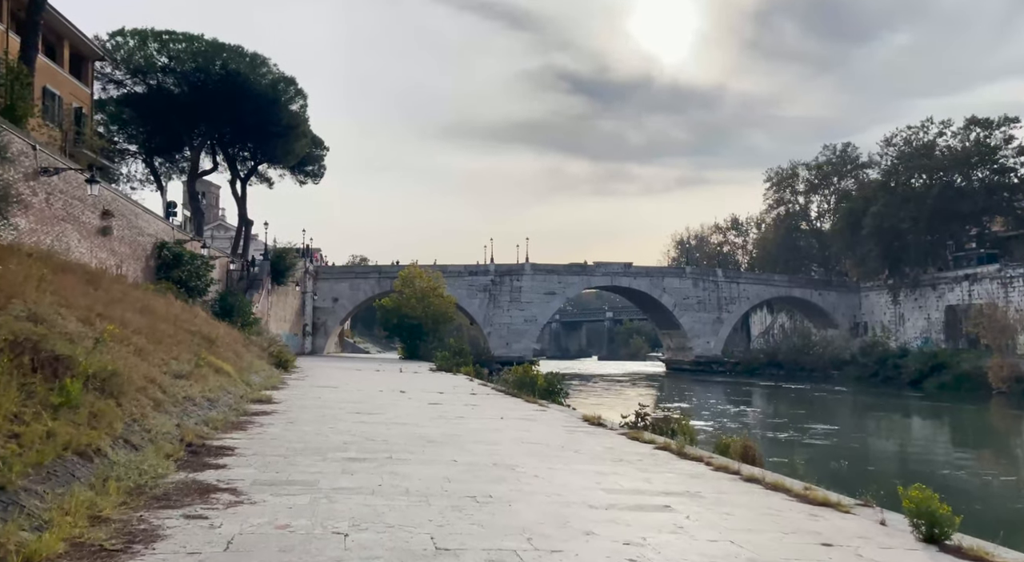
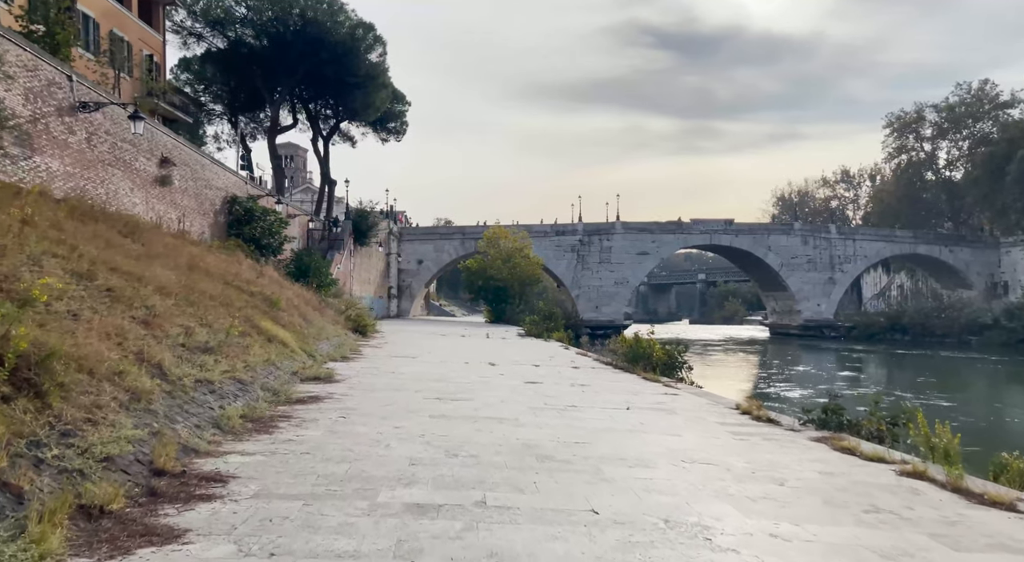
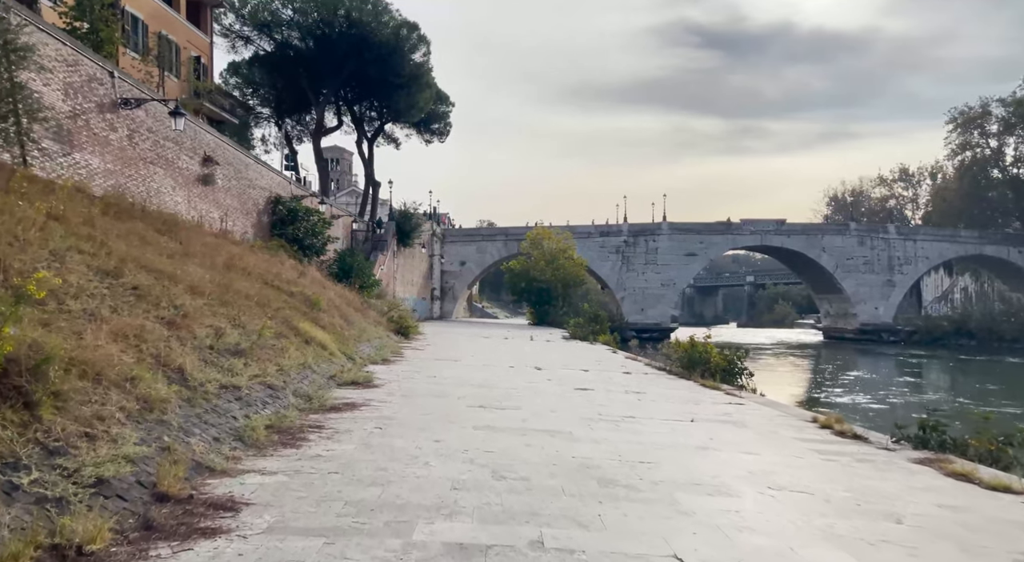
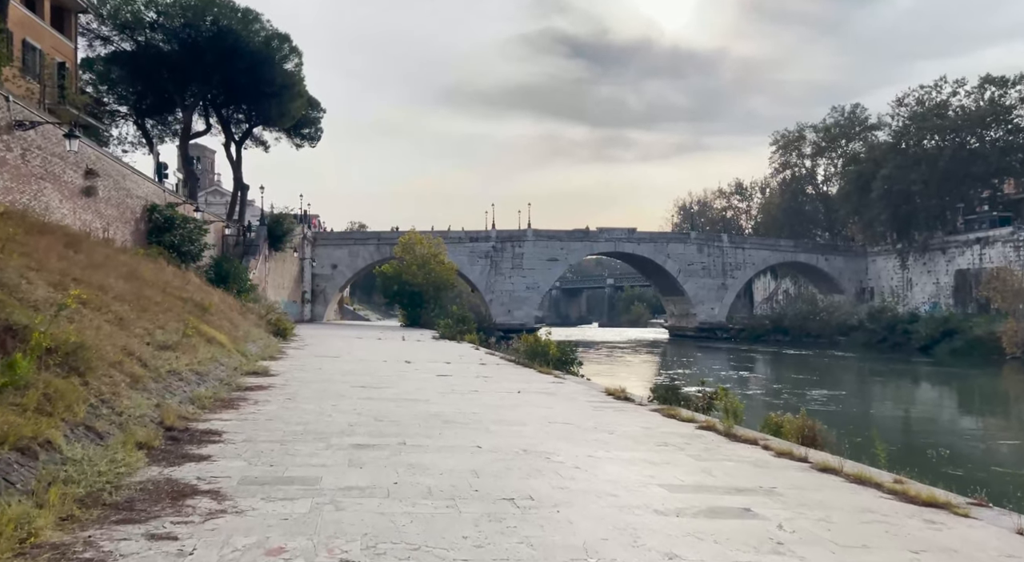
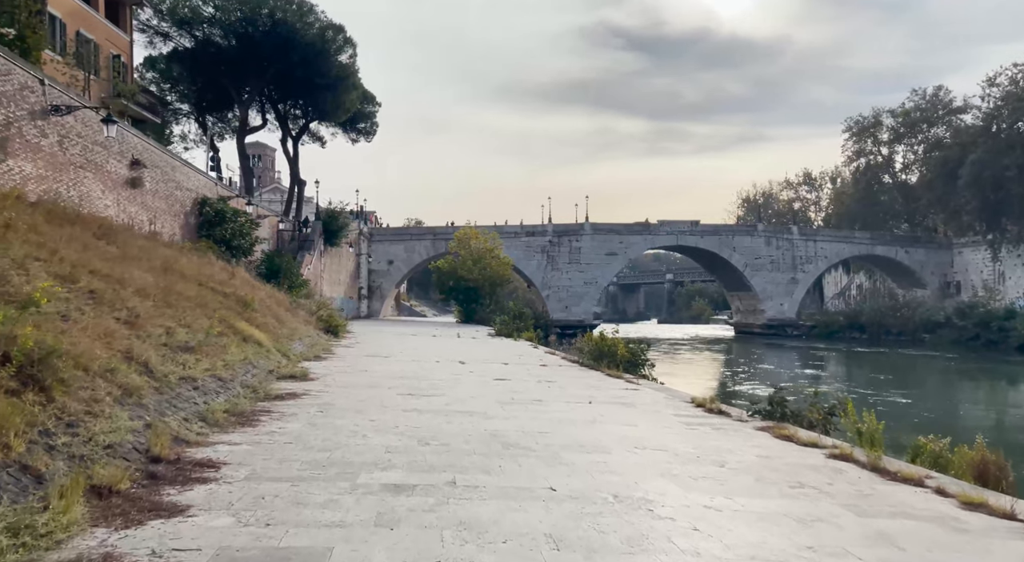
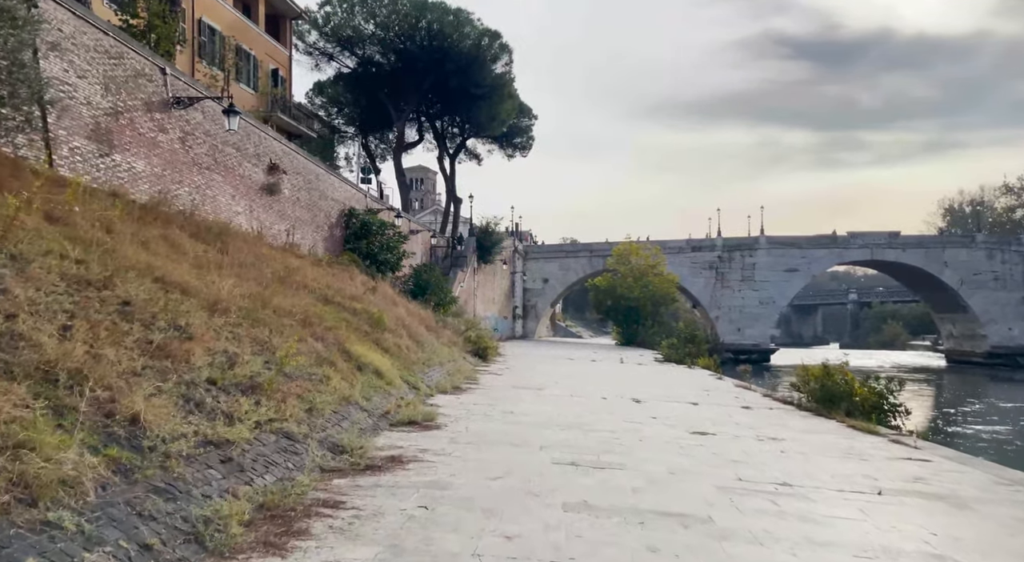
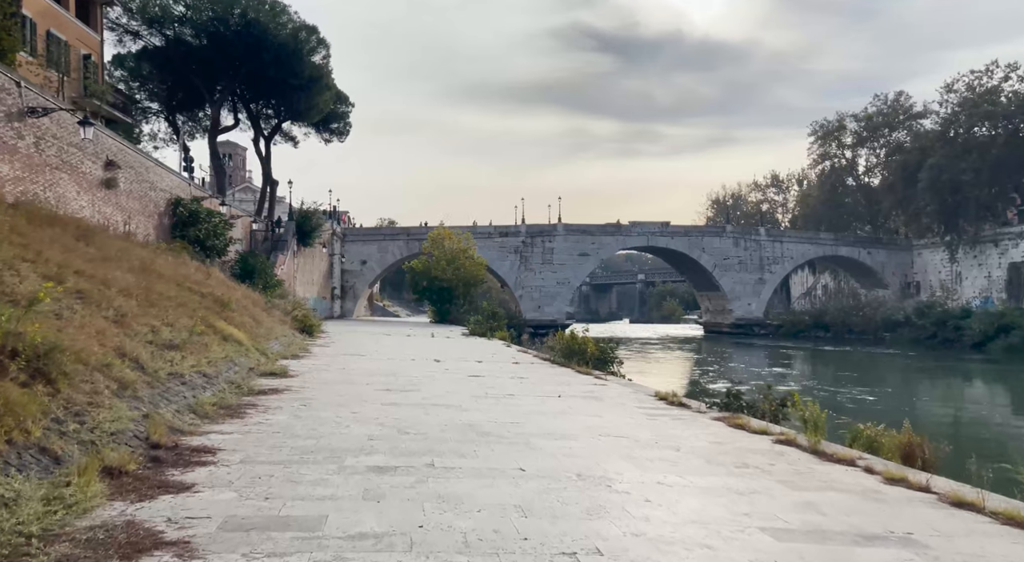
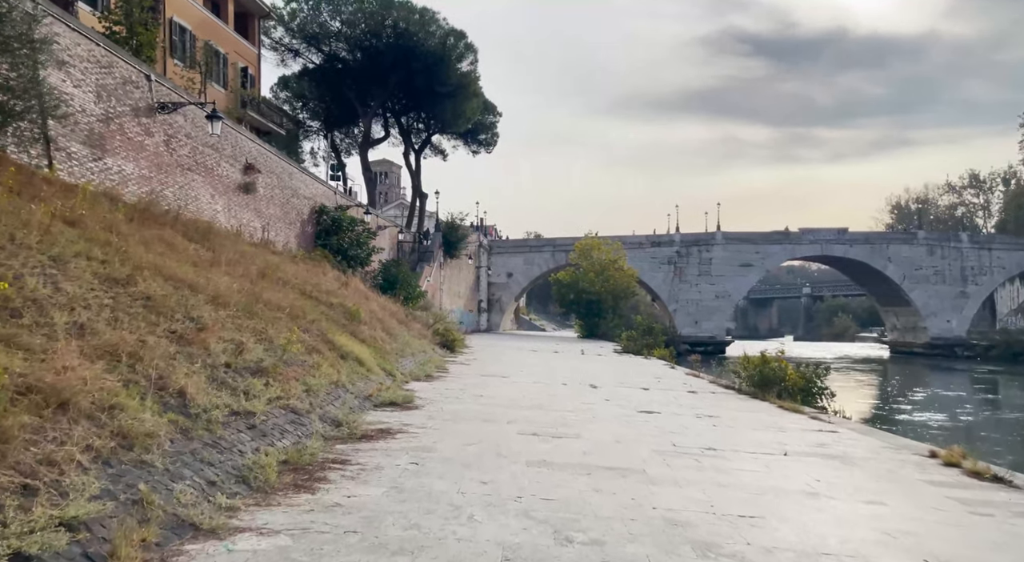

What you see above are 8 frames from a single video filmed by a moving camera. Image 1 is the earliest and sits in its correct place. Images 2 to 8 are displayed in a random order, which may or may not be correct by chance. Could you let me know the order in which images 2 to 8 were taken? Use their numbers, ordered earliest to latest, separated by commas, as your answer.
4, 7, 5, 2, 3, 8, 6
